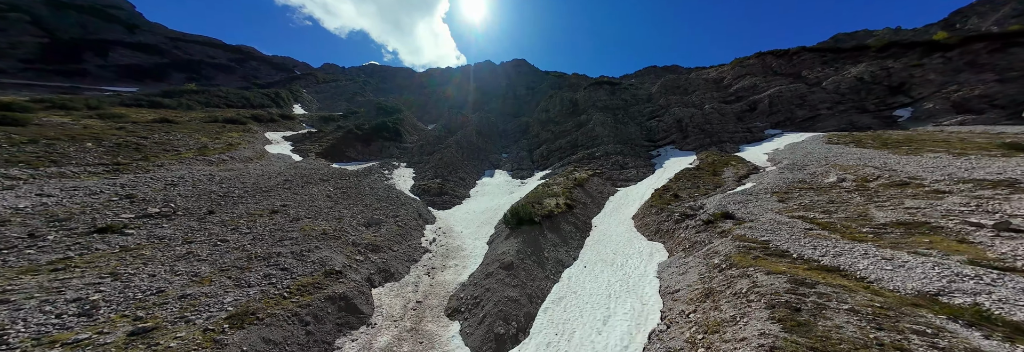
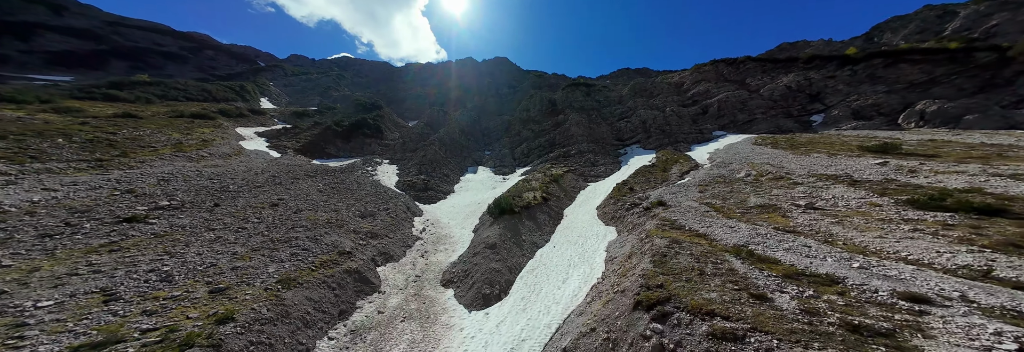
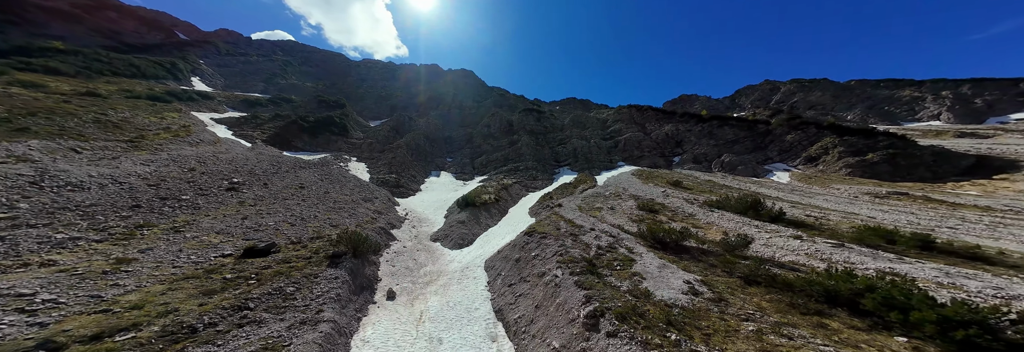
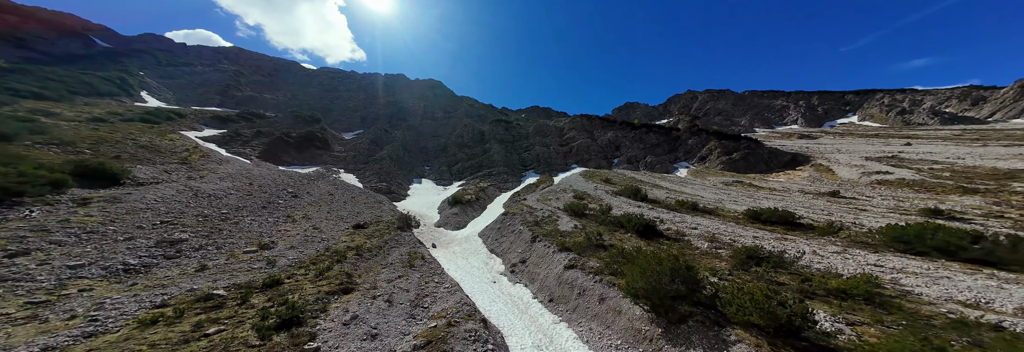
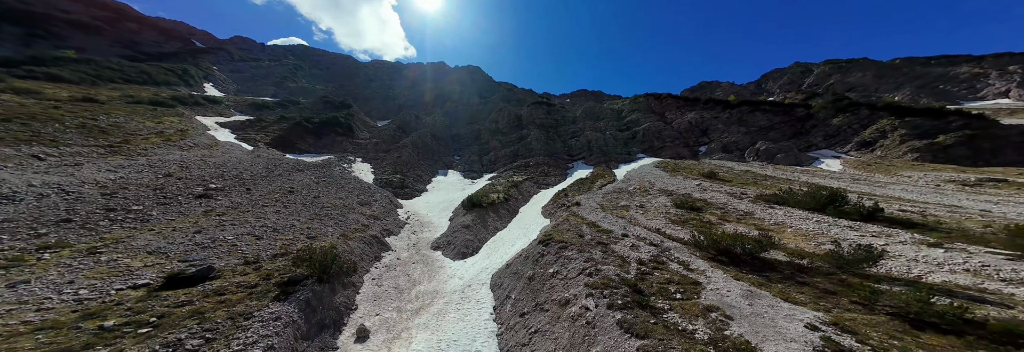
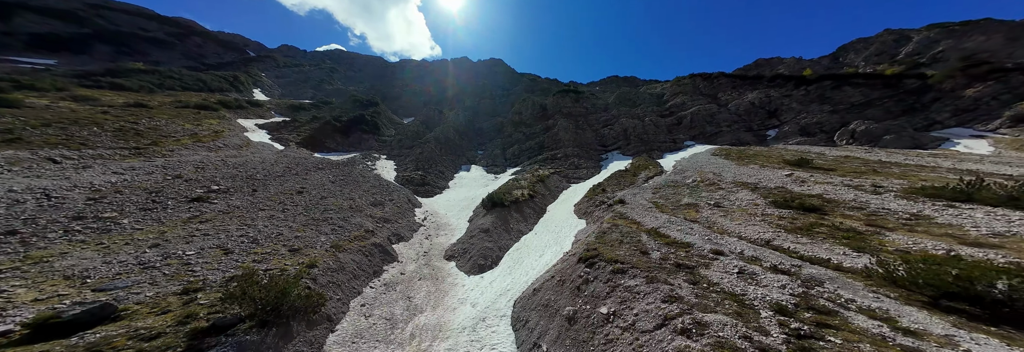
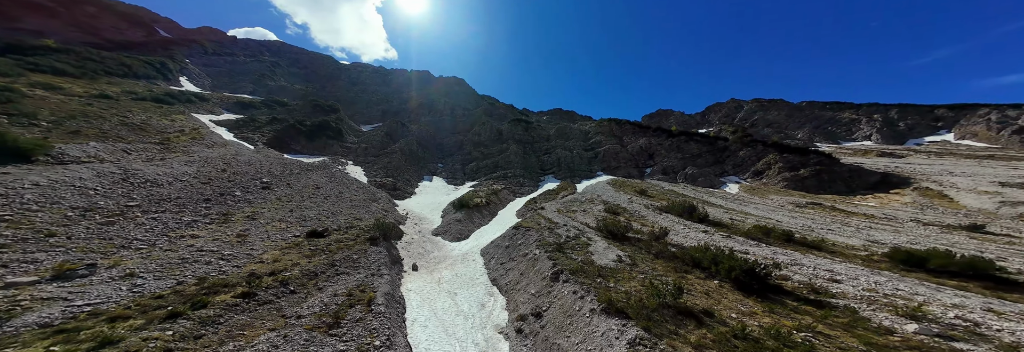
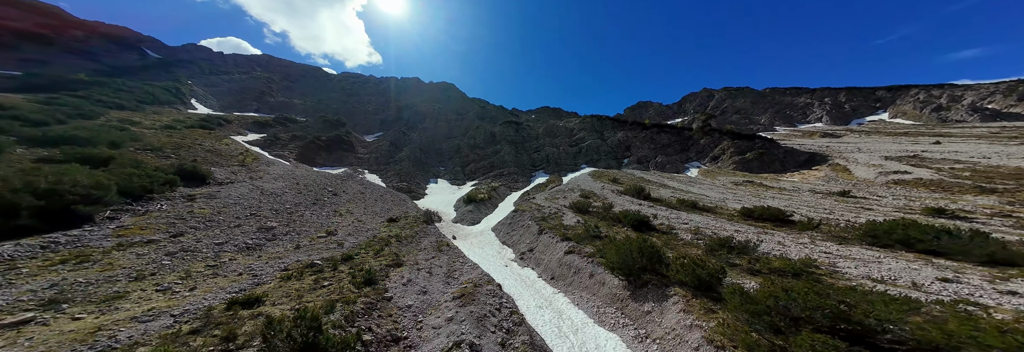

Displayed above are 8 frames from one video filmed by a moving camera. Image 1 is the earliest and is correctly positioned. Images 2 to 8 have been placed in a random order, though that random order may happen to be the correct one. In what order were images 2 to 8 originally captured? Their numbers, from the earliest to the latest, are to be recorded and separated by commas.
2, 6, 5, 3, 7, 4, 8
